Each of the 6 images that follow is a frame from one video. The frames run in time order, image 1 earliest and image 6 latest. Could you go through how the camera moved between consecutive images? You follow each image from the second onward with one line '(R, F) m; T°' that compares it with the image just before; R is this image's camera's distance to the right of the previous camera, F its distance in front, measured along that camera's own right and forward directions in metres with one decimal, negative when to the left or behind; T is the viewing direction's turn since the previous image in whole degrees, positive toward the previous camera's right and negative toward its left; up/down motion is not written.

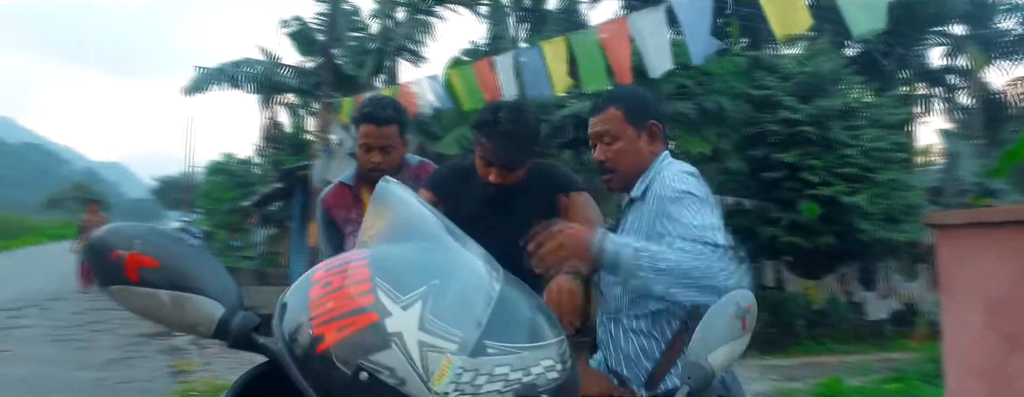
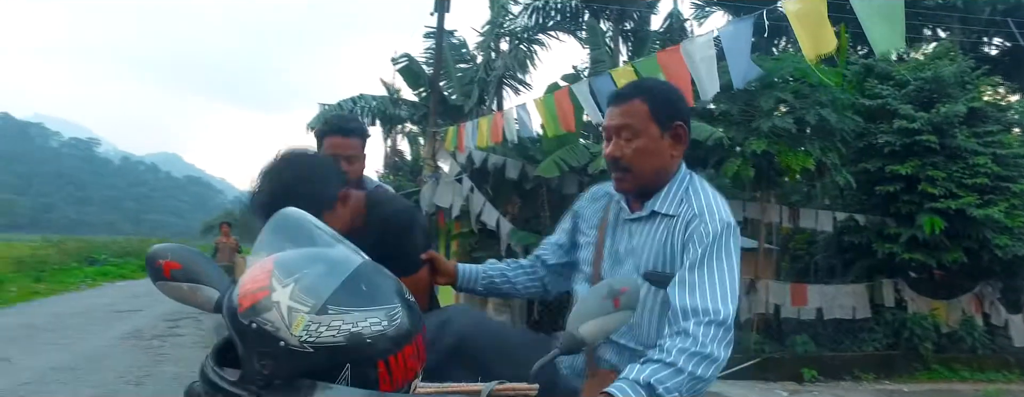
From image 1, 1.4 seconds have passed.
(+0.9, -0.2) m; -13°
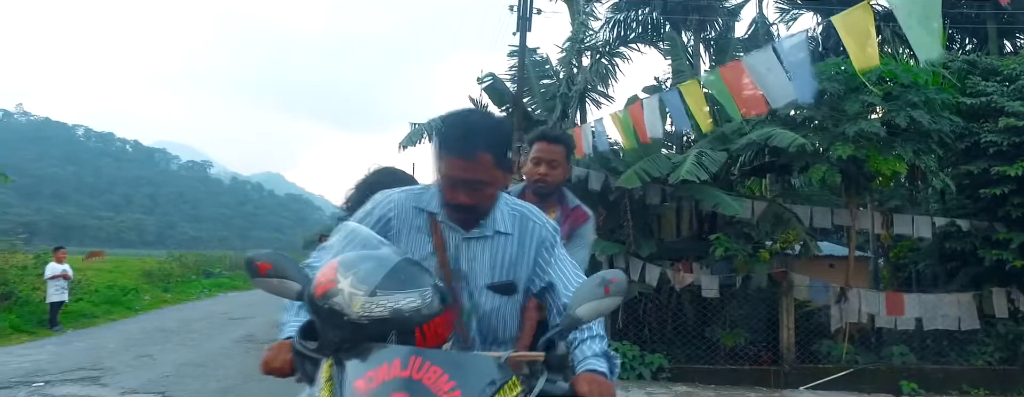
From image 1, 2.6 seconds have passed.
(+0.7, -0.2) m; -10°
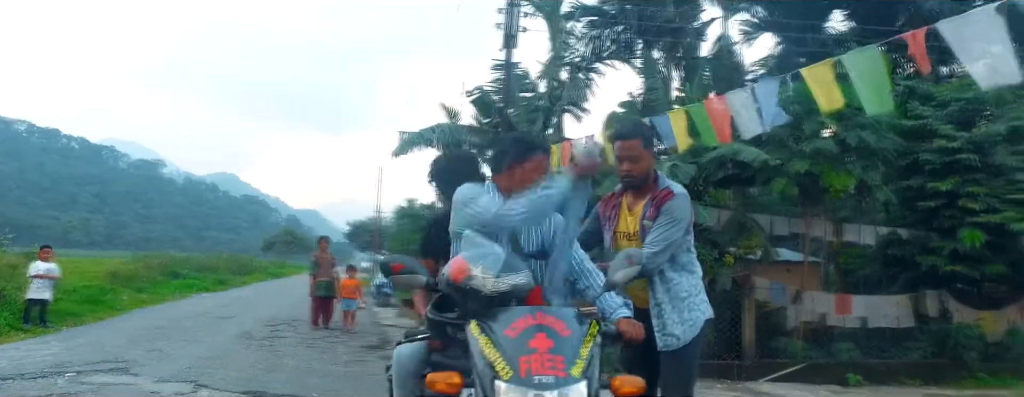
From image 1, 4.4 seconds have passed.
(-0.7, -0.5) m; +6°
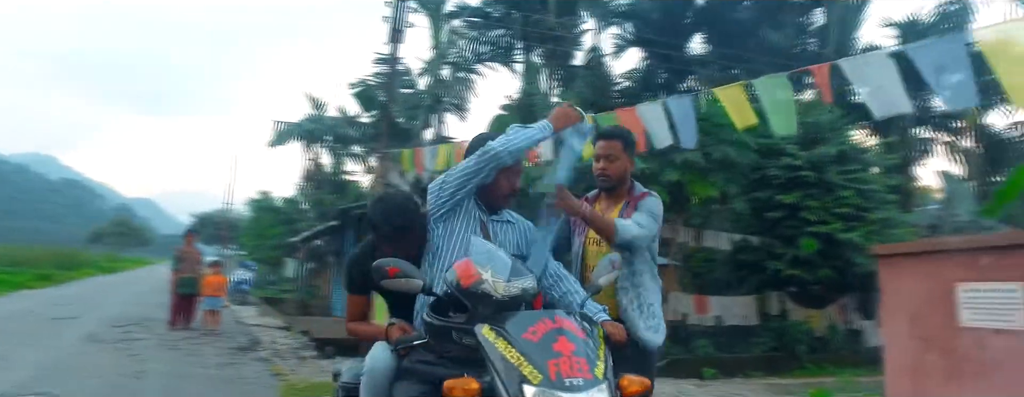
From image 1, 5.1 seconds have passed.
(-0.9, 0.0) m; +14°
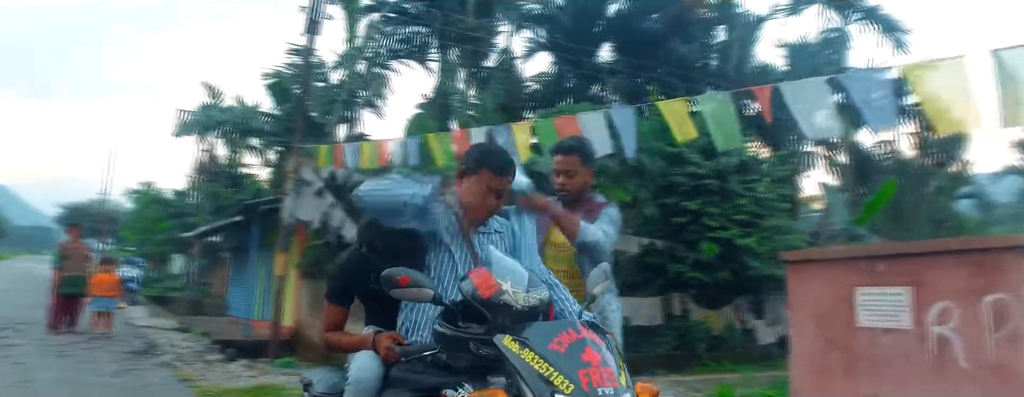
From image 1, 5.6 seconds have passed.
(-0.7, +0.1) m; +10°
